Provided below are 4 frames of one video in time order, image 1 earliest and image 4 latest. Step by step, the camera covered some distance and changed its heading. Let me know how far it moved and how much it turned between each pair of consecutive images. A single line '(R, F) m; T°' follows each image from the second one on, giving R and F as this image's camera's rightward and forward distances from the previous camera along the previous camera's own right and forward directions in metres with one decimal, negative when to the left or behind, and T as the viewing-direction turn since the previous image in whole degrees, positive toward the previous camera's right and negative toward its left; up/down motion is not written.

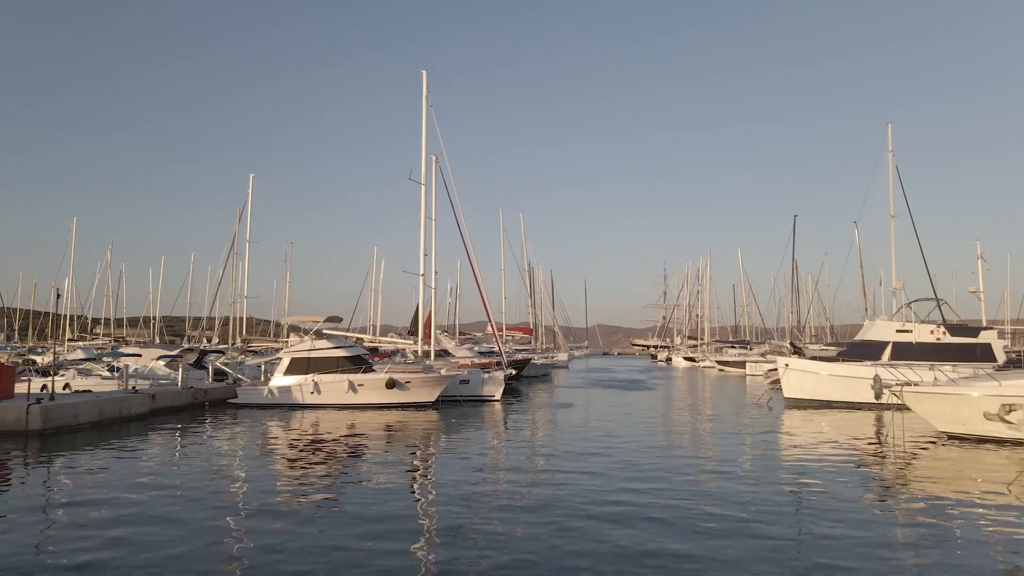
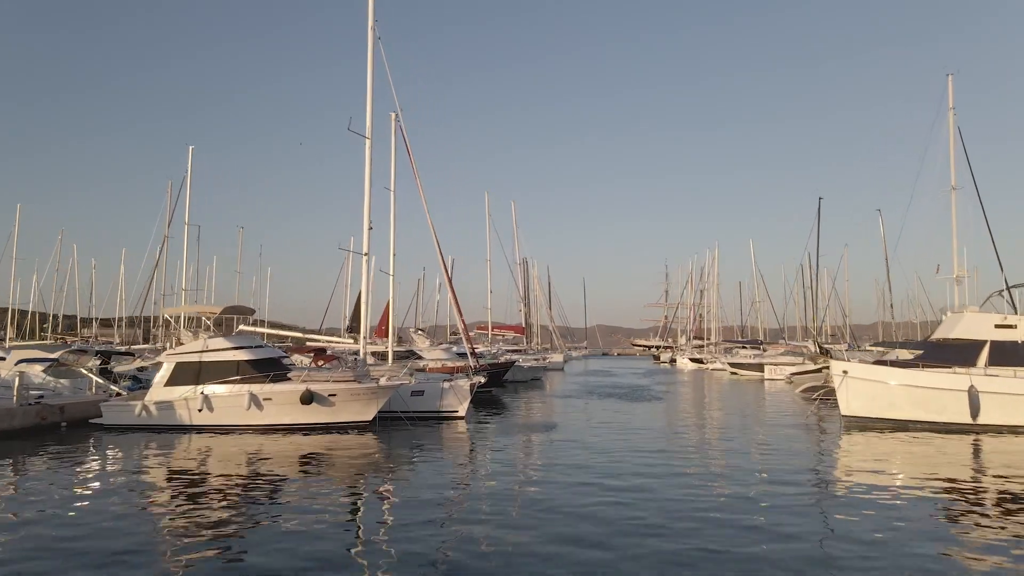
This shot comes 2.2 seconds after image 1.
(+0.9, +6.3) m; 0°
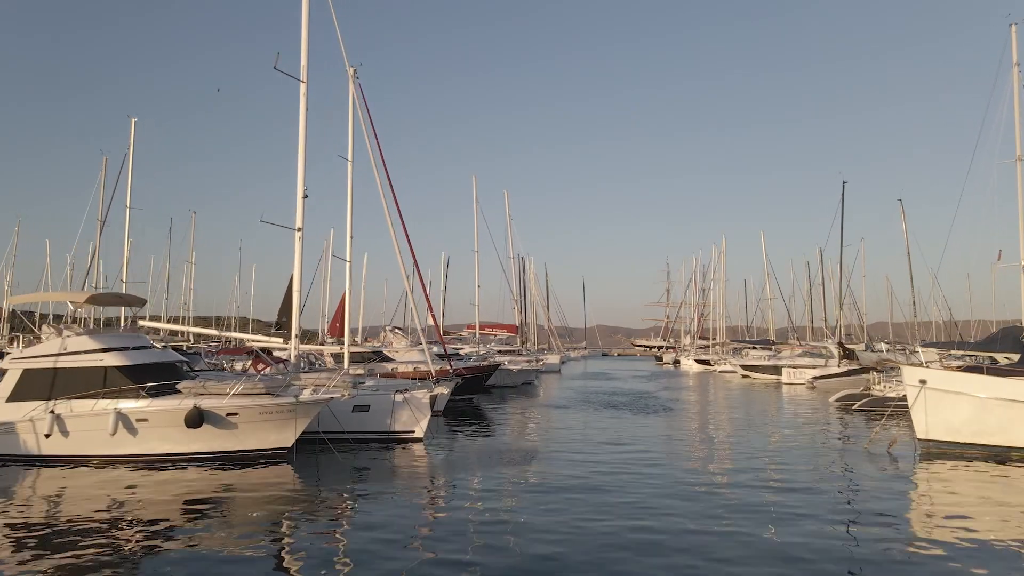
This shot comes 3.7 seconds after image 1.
(+0.6, +4.6) m; 0°
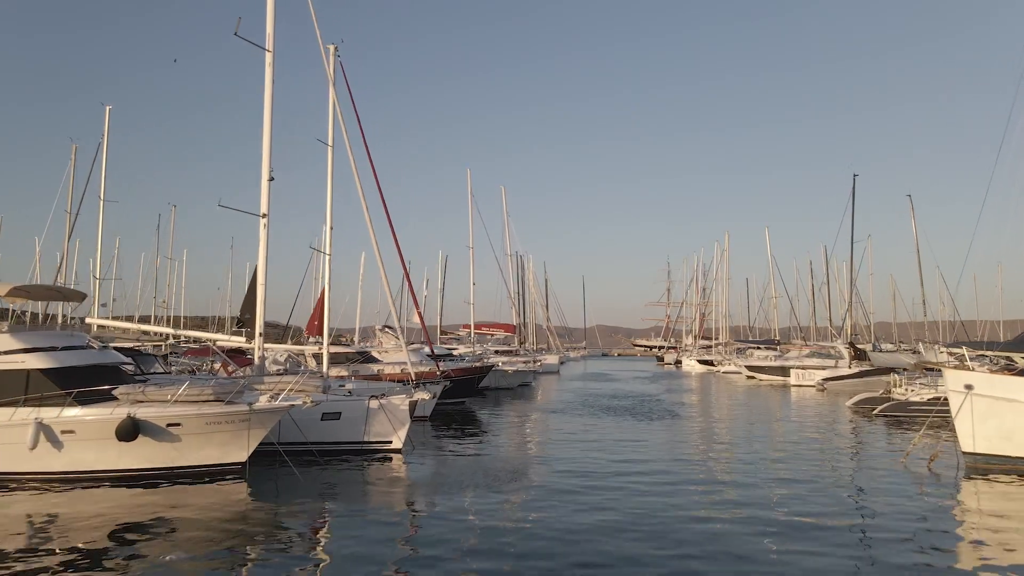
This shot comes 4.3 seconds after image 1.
(+0.2, +1.7) m; 0°
